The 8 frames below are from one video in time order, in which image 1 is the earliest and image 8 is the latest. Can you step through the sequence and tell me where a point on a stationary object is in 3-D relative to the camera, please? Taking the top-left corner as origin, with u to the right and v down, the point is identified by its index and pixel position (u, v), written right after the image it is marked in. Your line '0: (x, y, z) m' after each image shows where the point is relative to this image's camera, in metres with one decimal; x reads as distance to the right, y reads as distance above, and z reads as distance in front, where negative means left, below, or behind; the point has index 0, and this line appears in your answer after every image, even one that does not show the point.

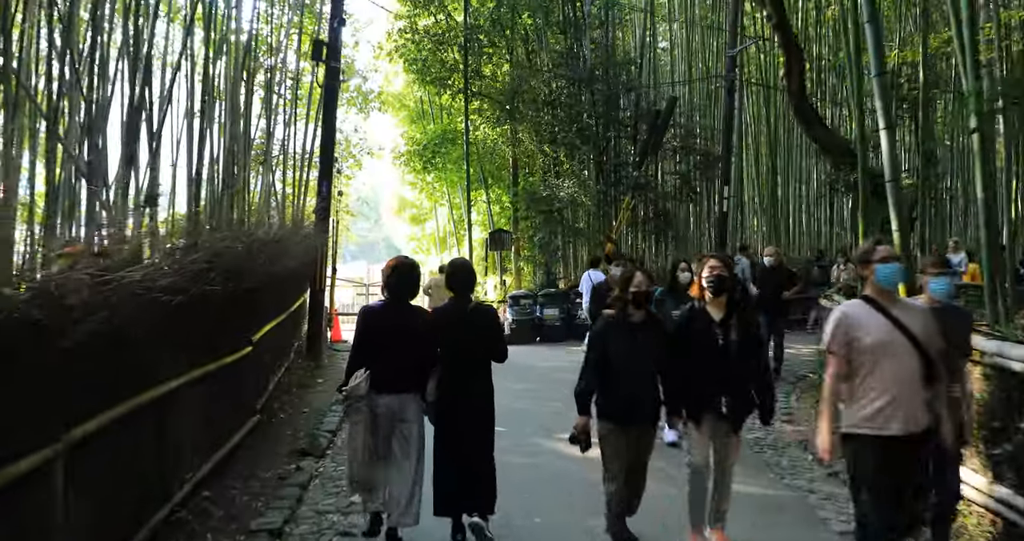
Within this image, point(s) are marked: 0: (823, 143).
0: (+3.5, +1.4, +9.2) m
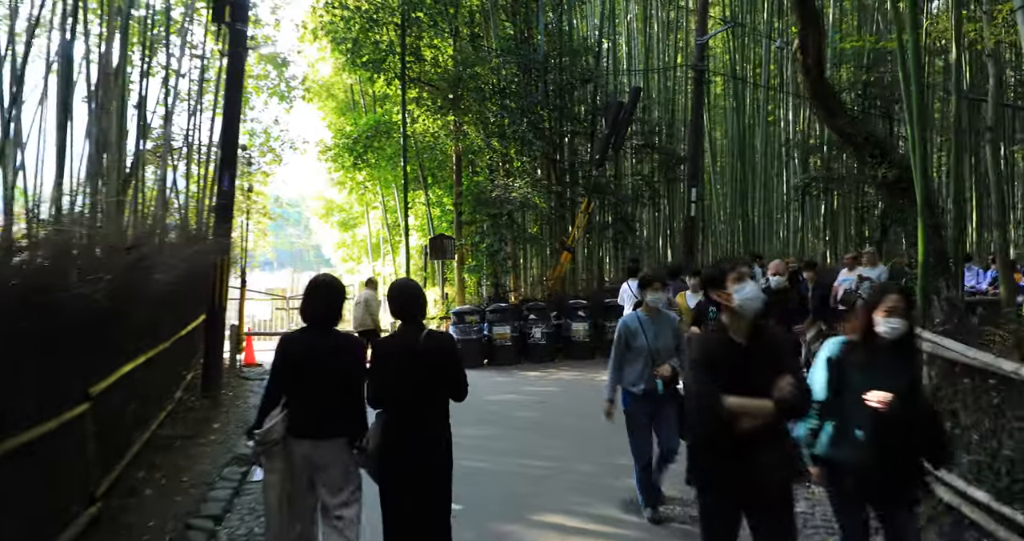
0: (+3.1, +1.3, +7.5) m
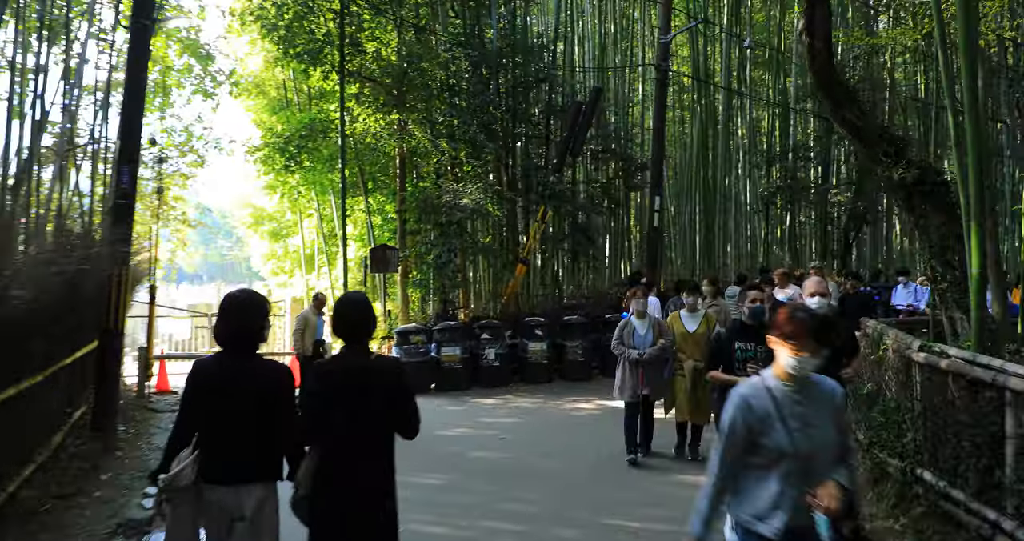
0: (+2.8, +1.2, +6.6) m
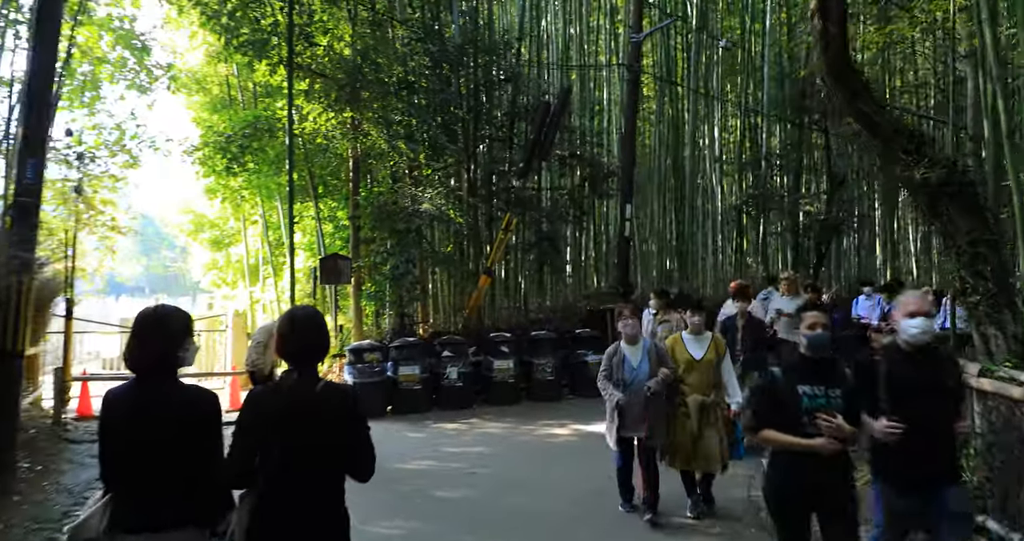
0: (+2.6, +1.1, +5.9) m
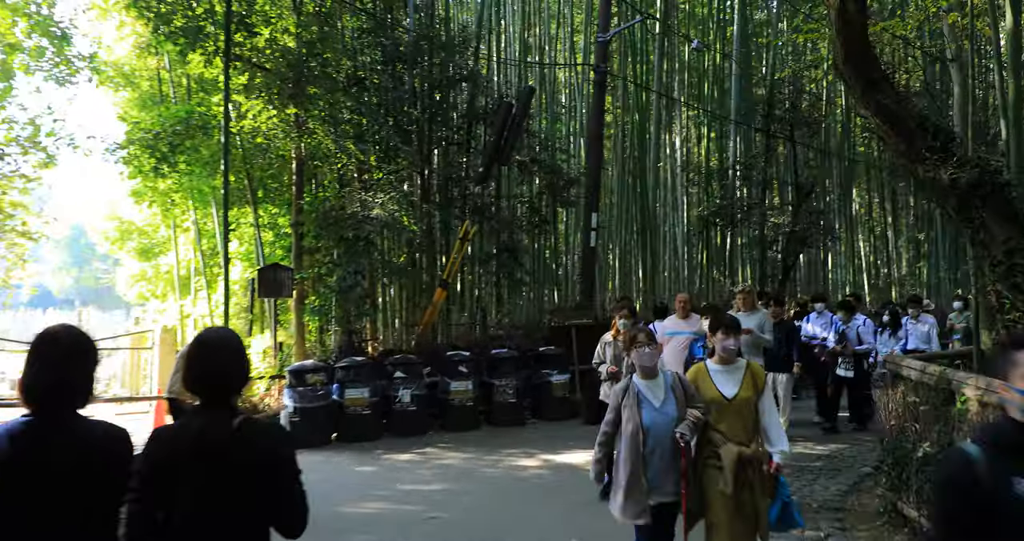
0: (+2.4, +1.0, +5.2) m
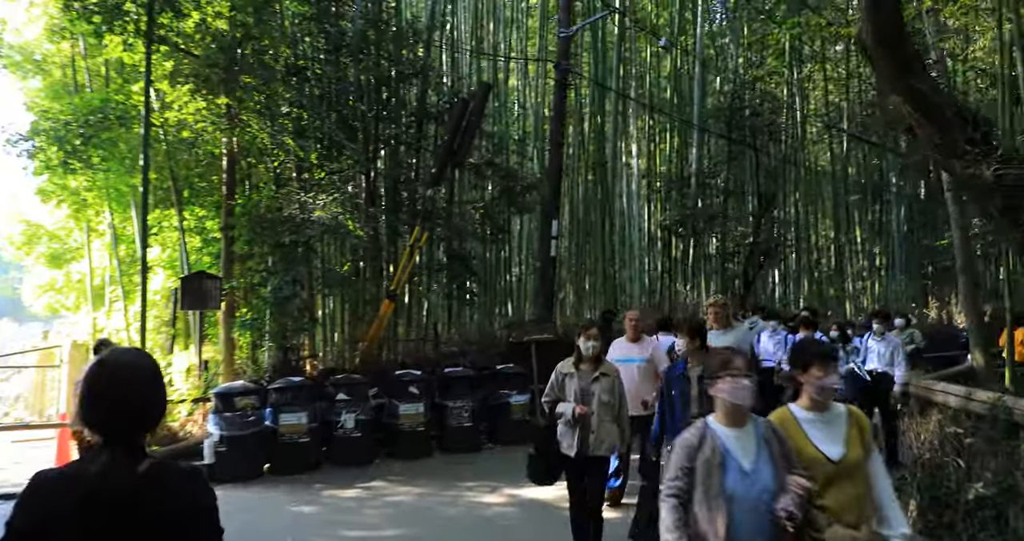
0: (+2.3, +0.9, +4.5) m
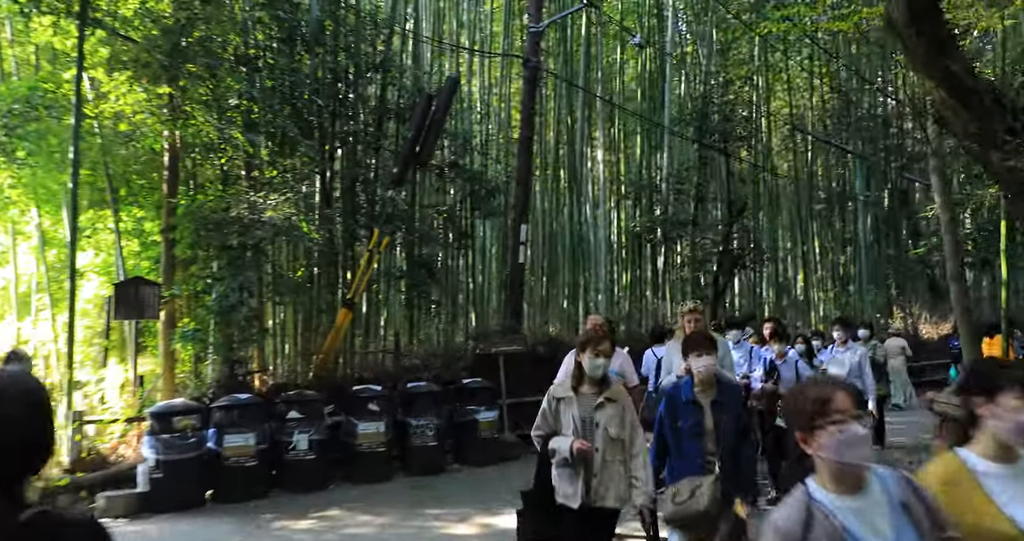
0: (+2.2, +0.9, +4.1) m
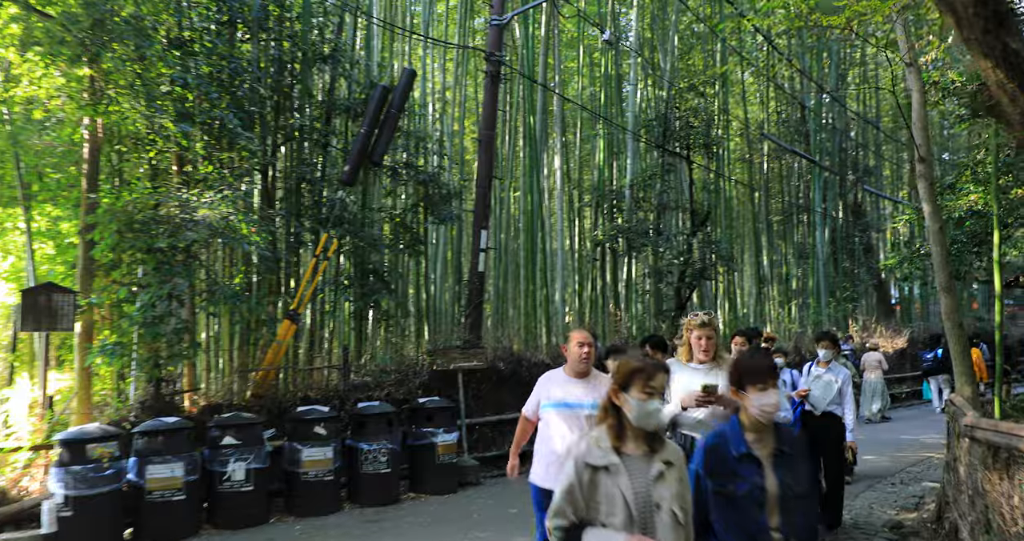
0: (+2.2, +0.9, +3.5) m
